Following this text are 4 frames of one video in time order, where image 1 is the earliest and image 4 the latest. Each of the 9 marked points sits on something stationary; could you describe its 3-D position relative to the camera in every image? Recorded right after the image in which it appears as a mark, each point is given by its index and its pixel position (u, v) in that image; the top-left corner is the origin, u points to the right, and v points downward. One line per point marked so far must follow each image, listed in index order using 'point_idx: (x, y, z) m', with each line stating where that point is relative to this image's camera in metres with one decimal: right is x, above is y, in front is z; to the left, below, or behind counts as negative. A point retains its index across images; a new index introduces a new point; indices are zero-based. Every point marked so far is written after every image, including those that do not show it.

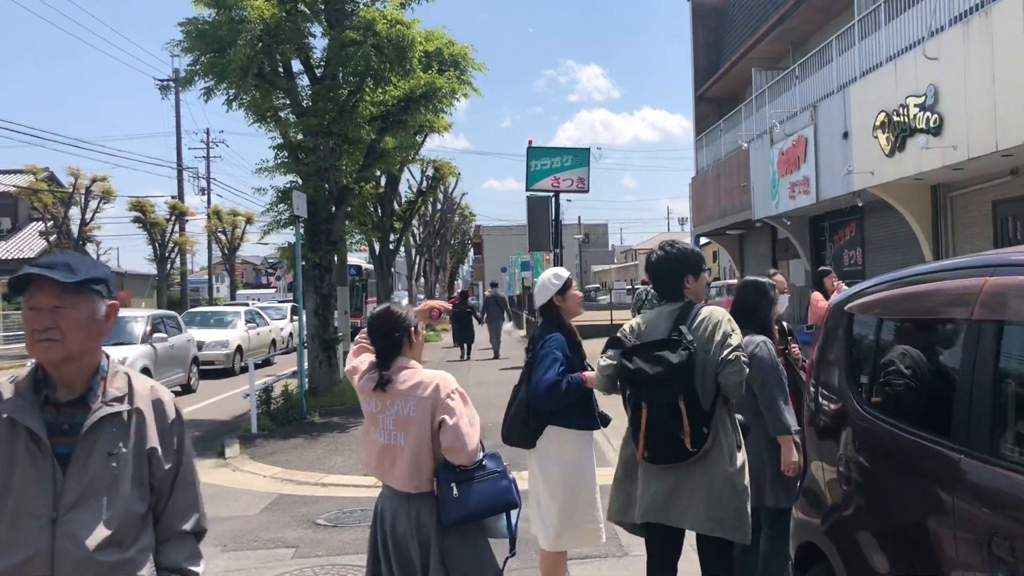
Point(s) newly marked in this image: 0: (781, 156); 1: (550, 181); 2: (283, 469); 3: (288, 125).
0: (+5.5, +2.7, +16.8) m
1: (+0.8, +2.3, +17.7) m
2: (-2.3, -1.8, +8.3) m
3: (-3.1, +2.3, +11.6) m
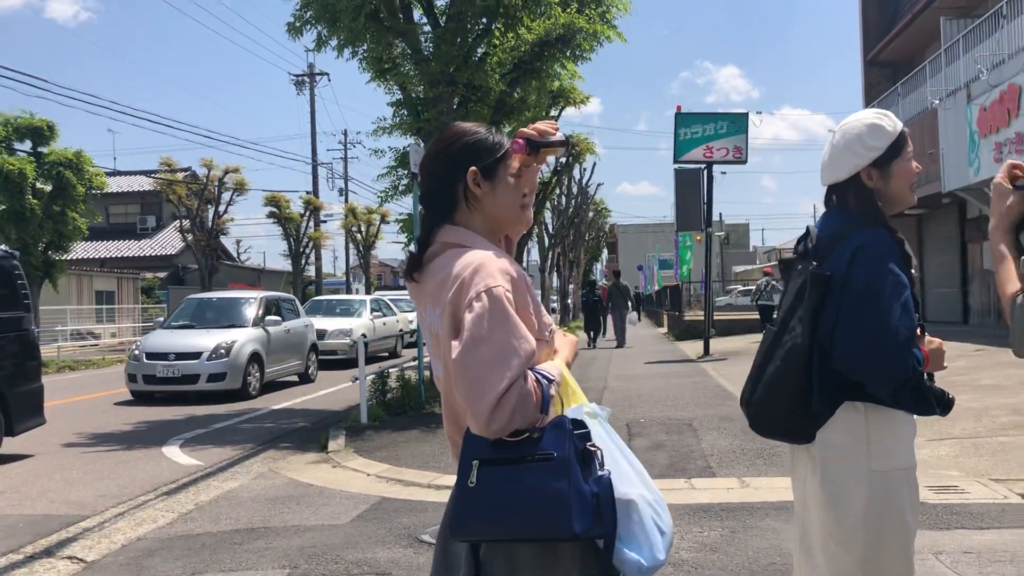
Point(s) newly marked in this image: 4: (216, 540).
0: (+8.0, +3.0, +13.9) m
1: (+3.6, +2.6, +15.5) m
2: (-1.0, -1.5, +6.8) m
3: (-1.3, +2.6, +10.2) m
4: (-1.7, -1.5, +4.9) m
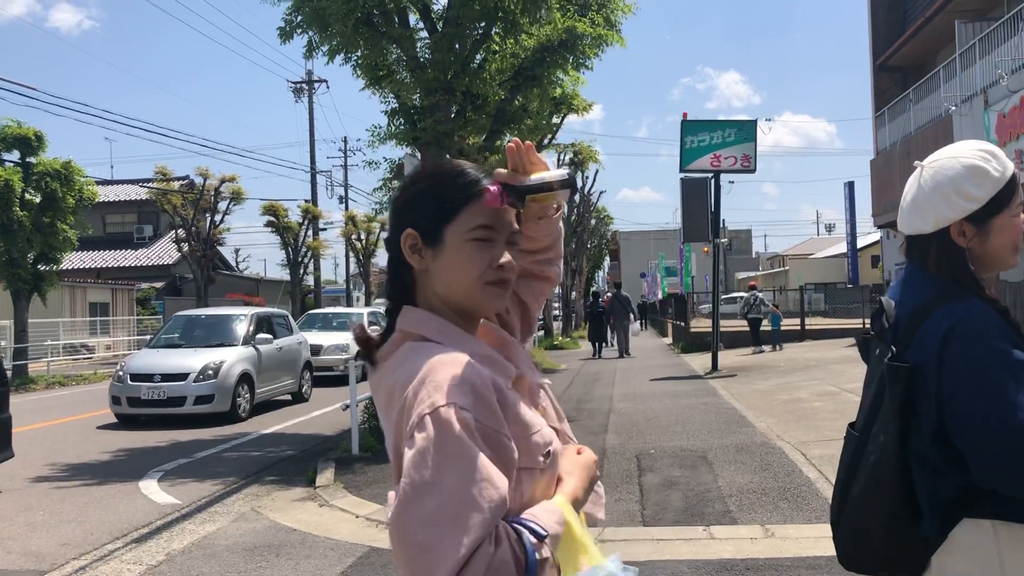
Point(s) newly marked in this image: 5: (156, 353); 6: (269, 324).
0: (+8.1, +2.8, +13.4) m
1: (+3.6, +2.3, +15.0) m
2: (-1.0, -1.7, +6.2) m
3: (-1.3, +2.4, +9.7) m
4: (-1.7, -1.7, +4.4) m
5: (-4.8, -0.9, +11.1) m
6: (-3.7, -0.6, +12.7) m
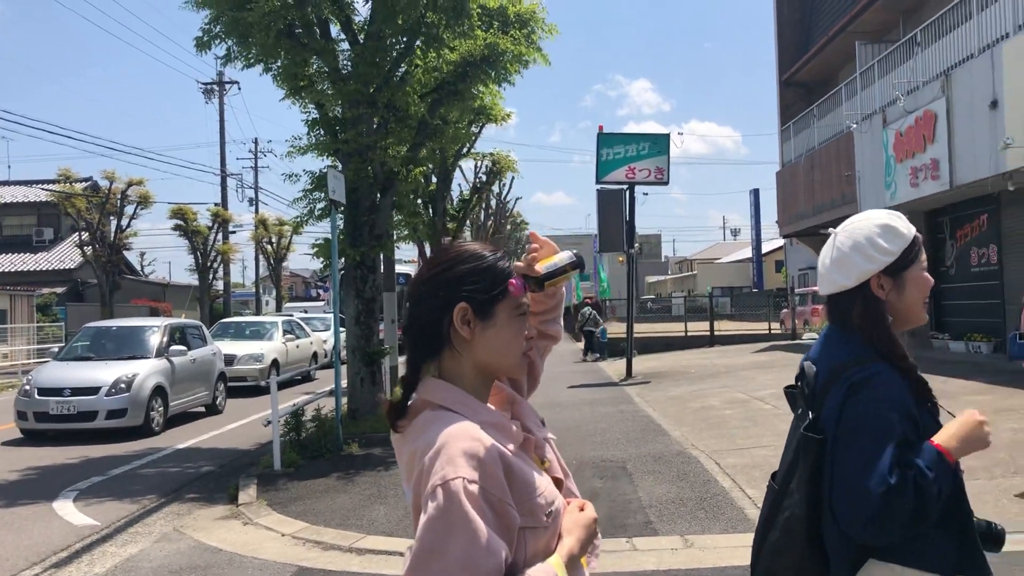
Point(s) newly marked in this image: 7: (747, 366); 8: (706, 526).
0: (+6.7, +2.6, +14.3) m
1: (+2.1, +2.2, +15.5) m
2: (-1.5, -1.8, +6.2) m
3: (-2.2, +2.2, +9.7) m
4: (-2.1, -1.8, +4.3) m
5: (-5.8, -1.0, +10.7) m
6: (-5.0, -0.7, +12.4) m
7: (+4.3, -1.4, +14.9) m
8: (+1.3, -1.6, +5.5) m
